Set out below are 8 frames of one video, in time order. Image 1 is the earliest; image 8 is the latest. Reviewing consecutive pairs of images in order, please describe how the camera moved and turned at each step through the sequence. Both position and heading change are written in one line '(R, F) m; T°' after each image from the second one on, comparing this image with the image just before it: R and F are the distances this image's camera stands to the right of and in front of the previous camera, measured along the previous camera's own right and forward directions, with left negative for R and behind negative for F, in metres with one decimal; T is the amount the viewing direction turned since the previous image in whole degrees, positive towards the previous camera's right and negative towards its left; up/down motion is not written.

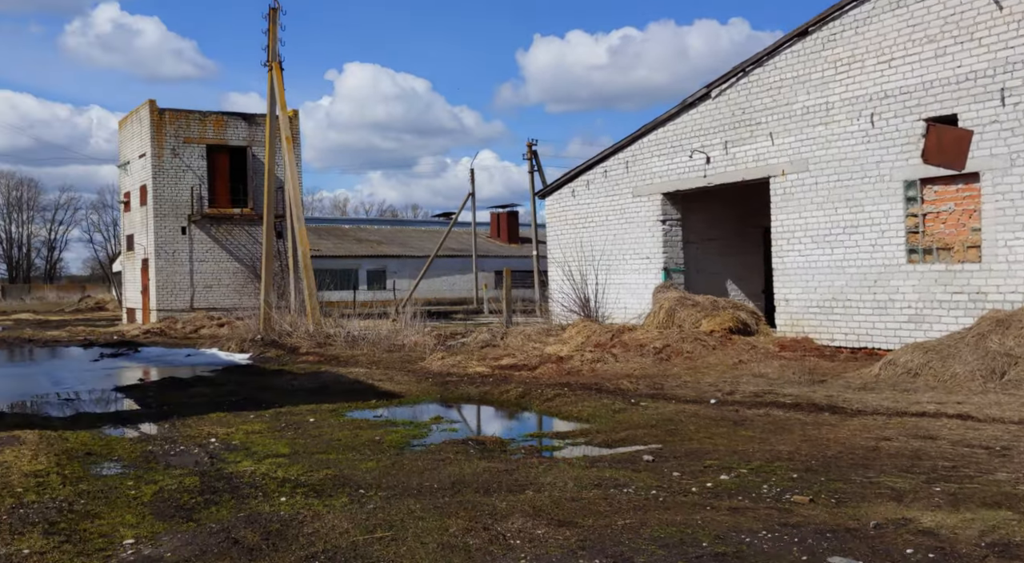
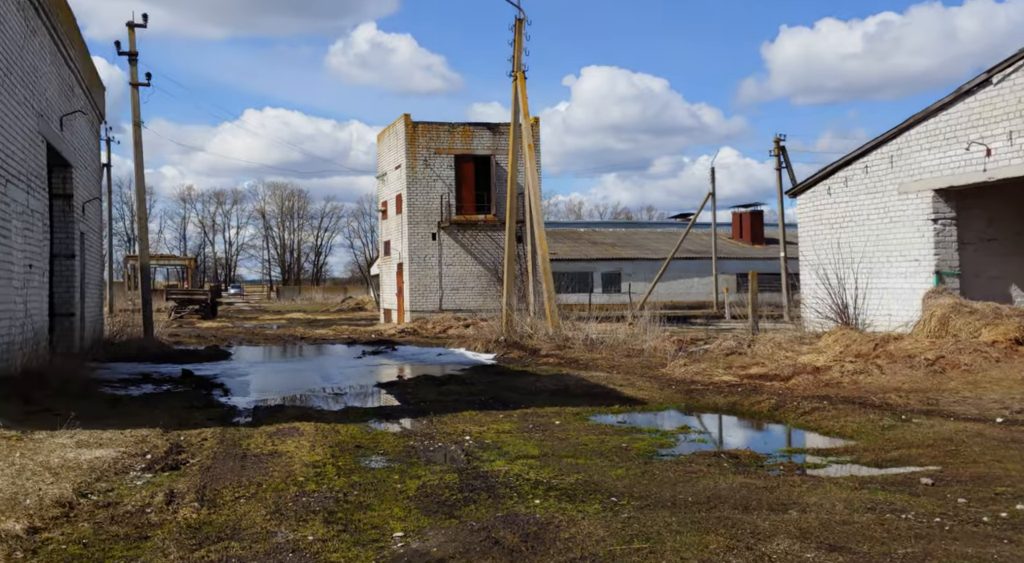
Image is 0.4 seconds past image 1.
(-0.1, +0.1) m; -12°
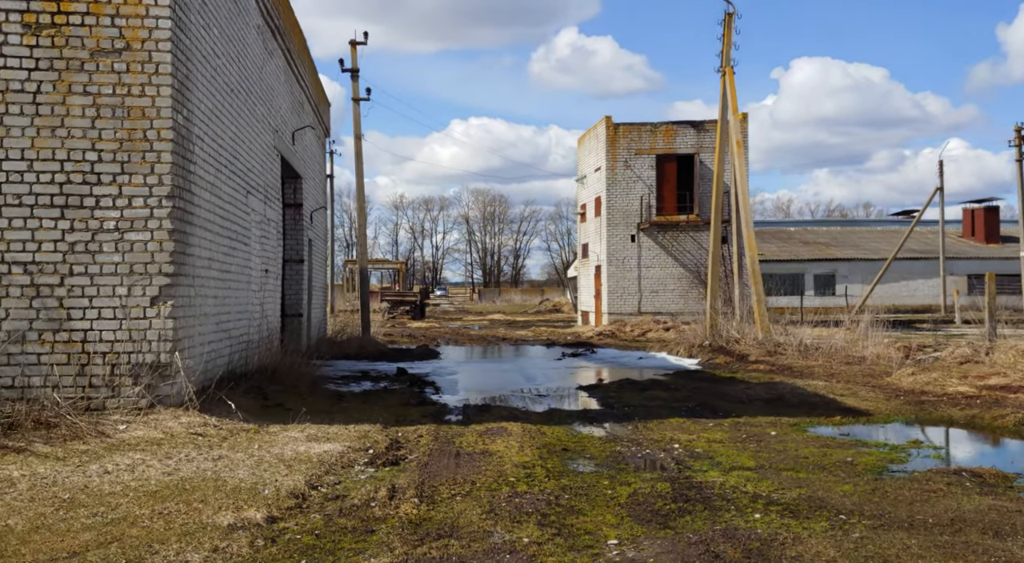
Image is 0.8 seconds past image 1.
(-0.1, +0.1) m; -11°
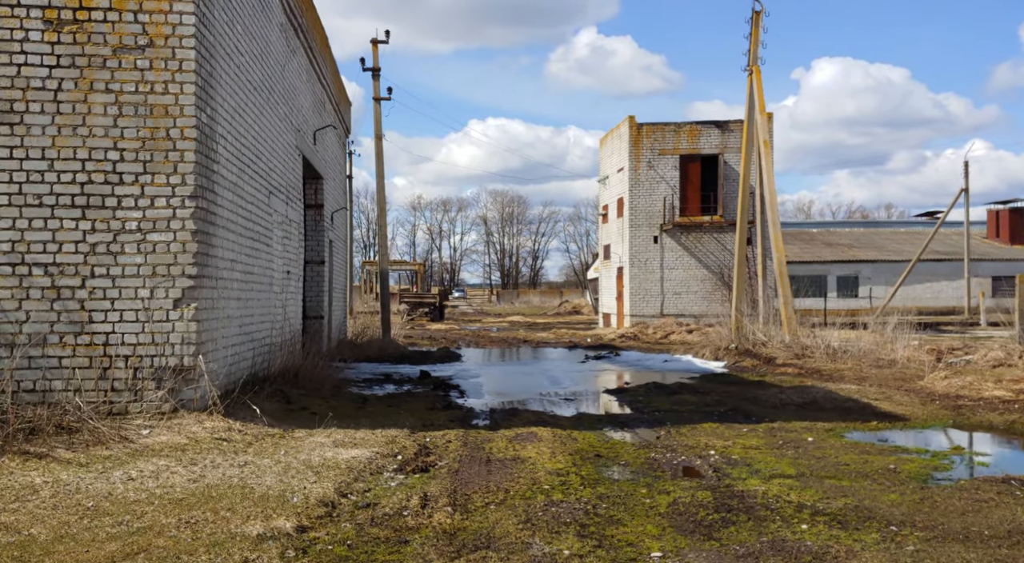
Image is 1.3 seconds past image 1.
(-0.1, +0.2) m; -1°
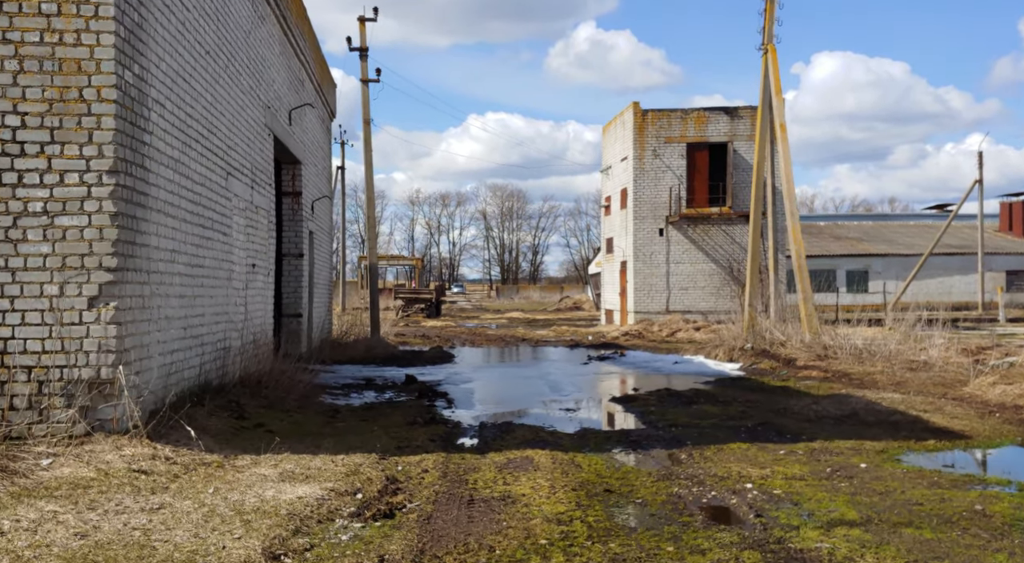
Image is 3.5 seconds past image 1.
(+0.1, +1.6) m; 0°
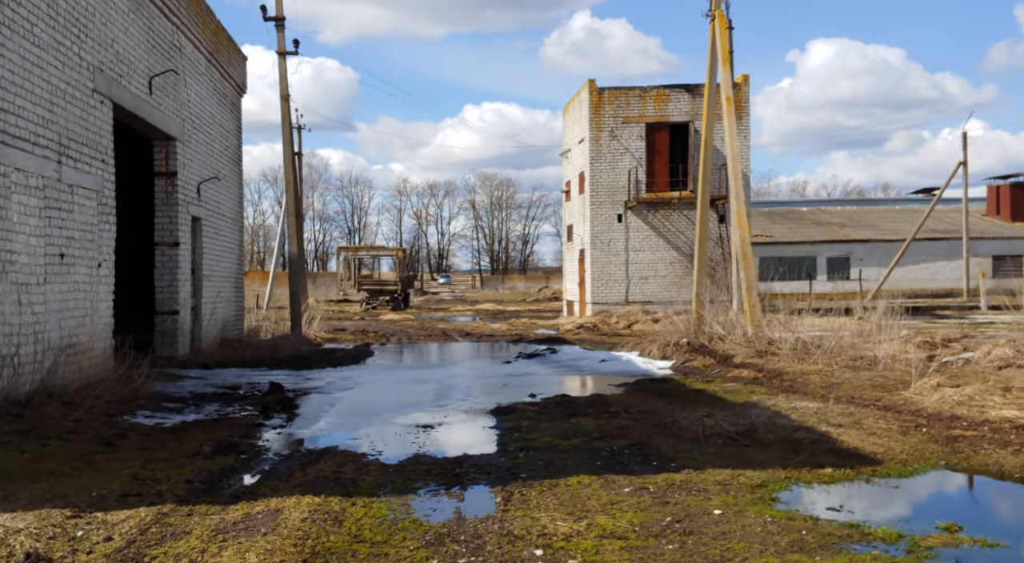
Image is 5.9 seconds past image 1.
(+1.4, +1.9) m; 0°
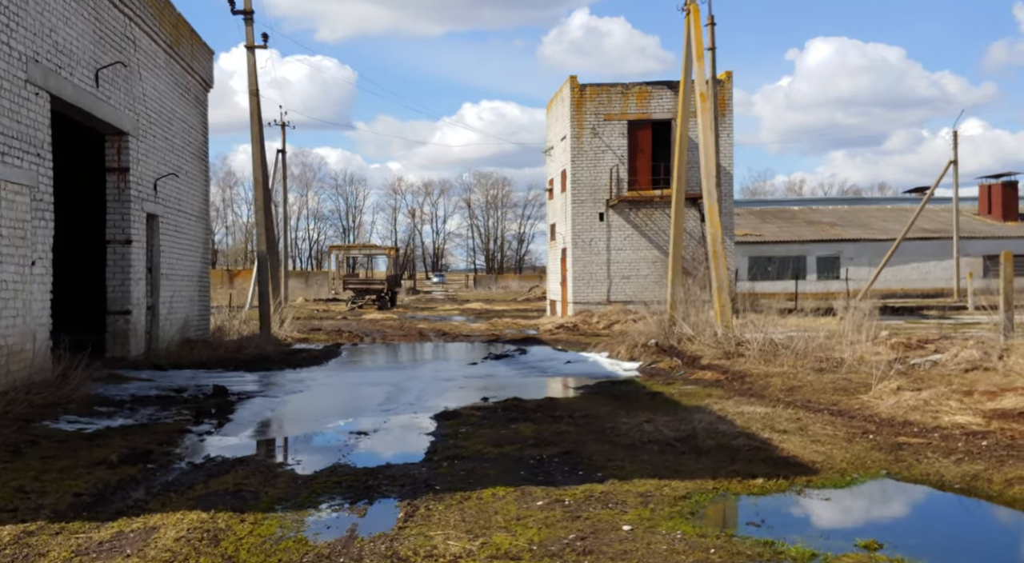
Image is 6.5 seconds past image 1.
(+0.5, +0.4) m; 0°
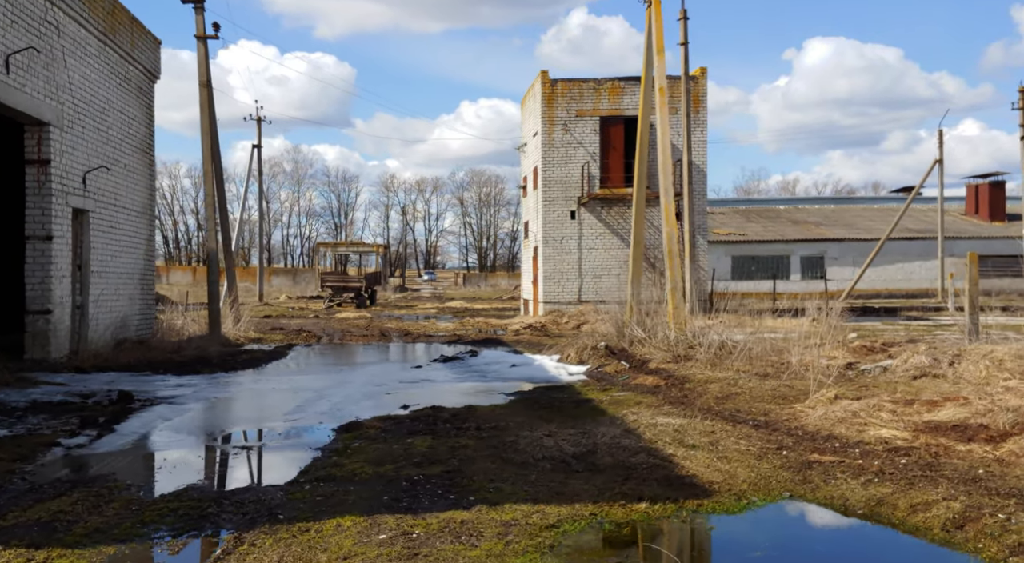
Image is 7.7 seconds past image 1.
(+0.8, +0.7) m; 0°
